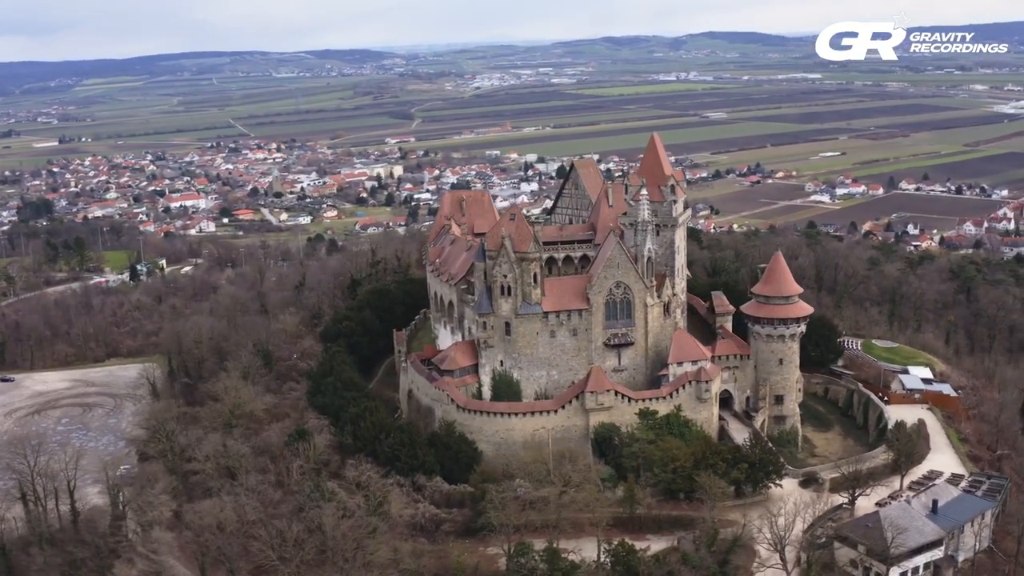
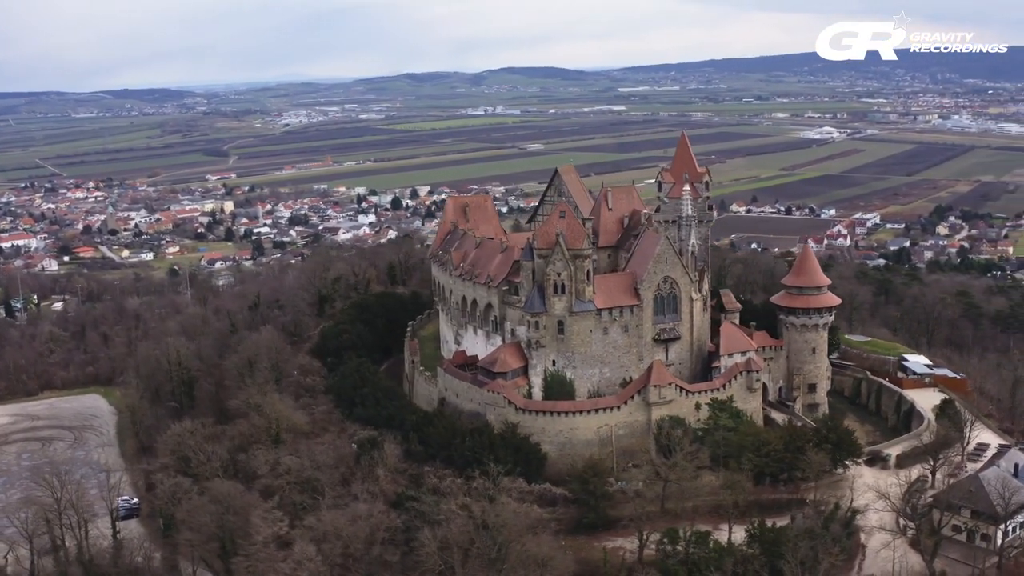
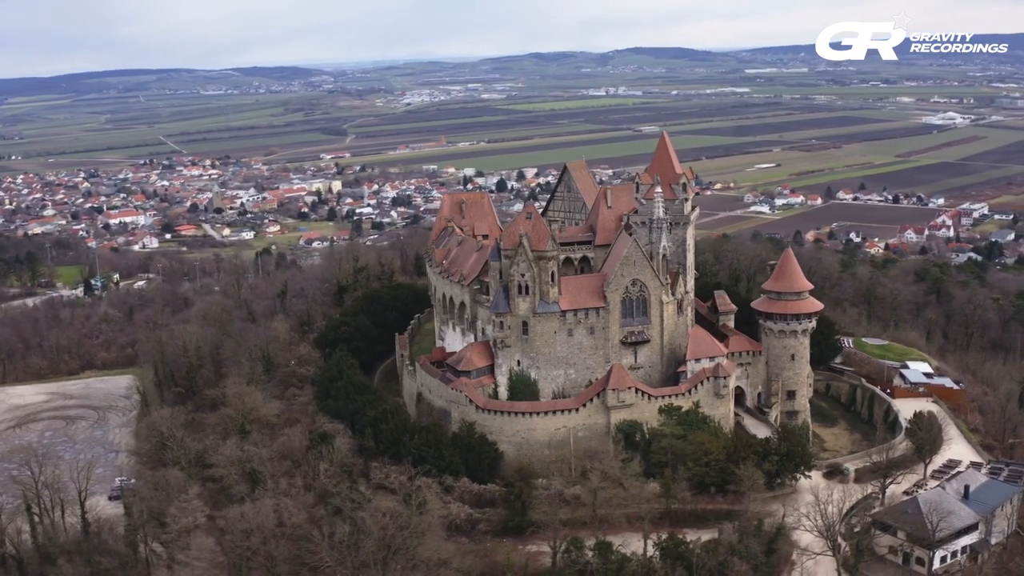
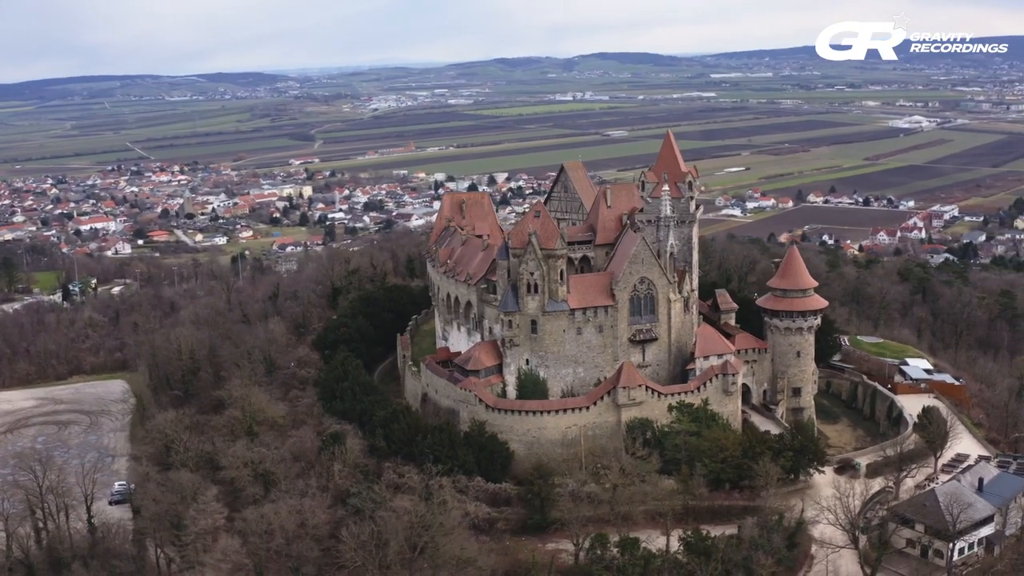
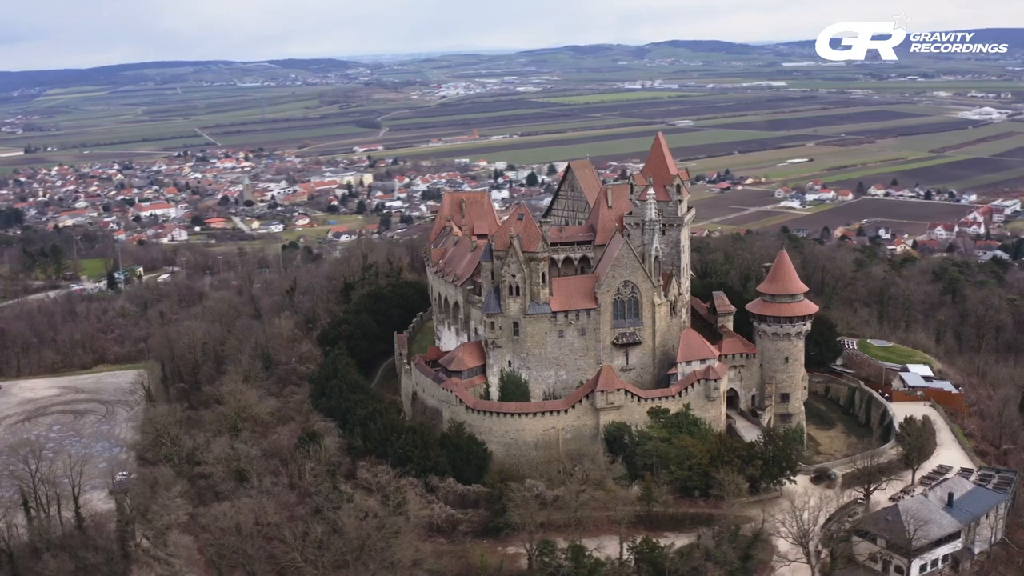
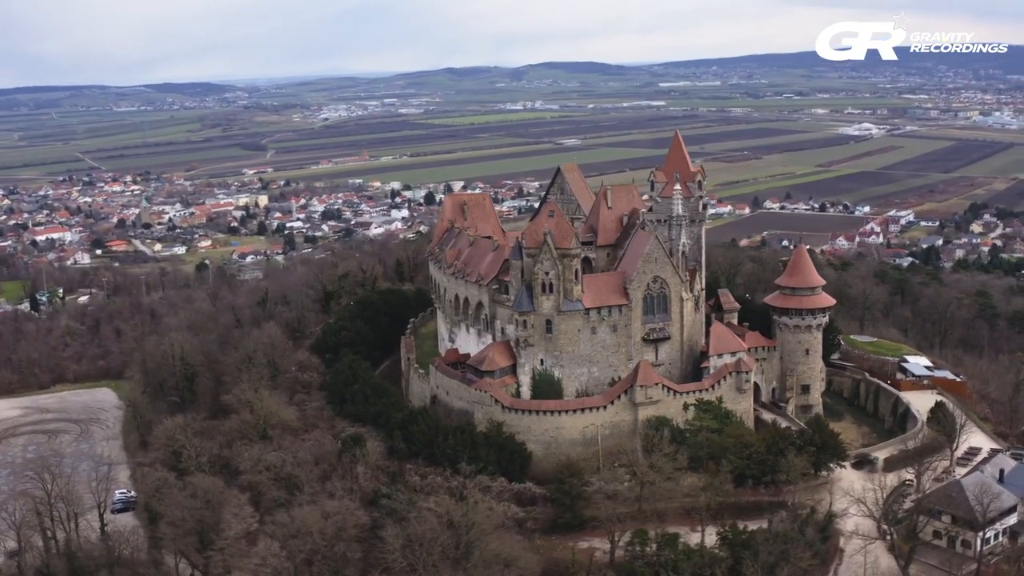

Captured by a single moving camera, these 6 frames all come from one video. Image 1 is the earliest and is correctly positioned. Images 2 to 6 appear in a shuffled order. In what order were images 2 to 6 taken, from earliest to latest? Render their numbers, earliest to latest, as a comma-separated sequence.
5, 3, 4, 6, 2
